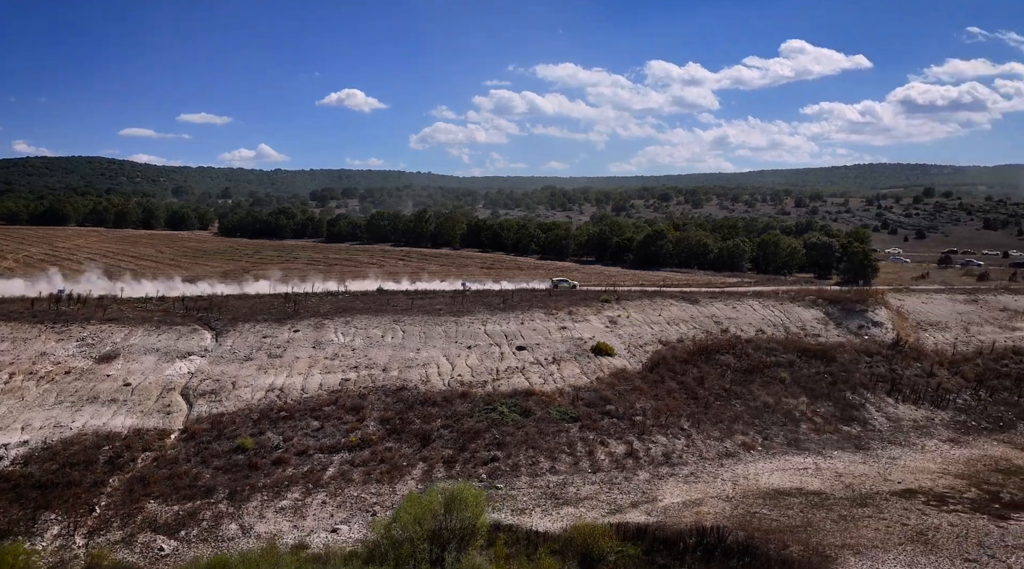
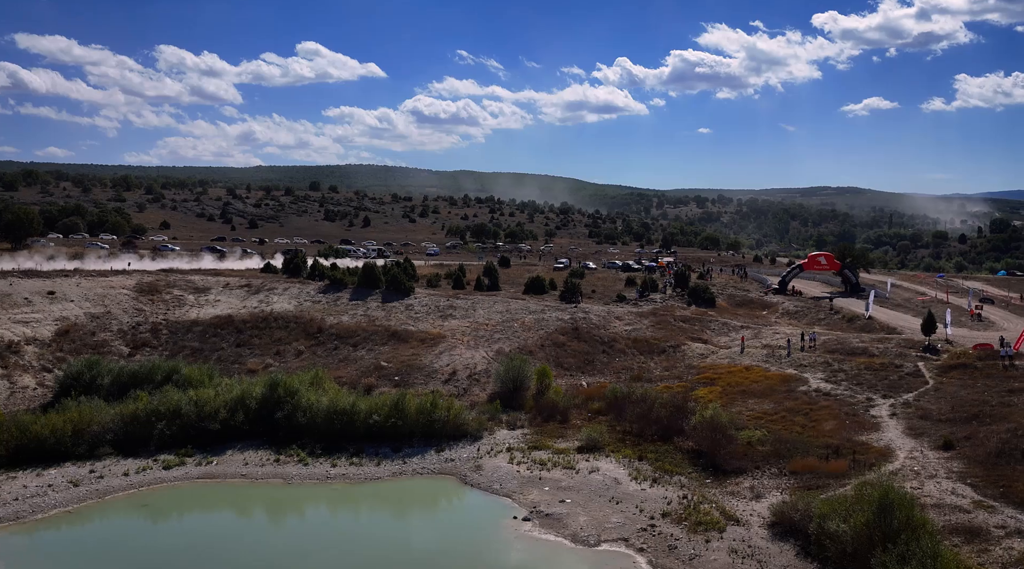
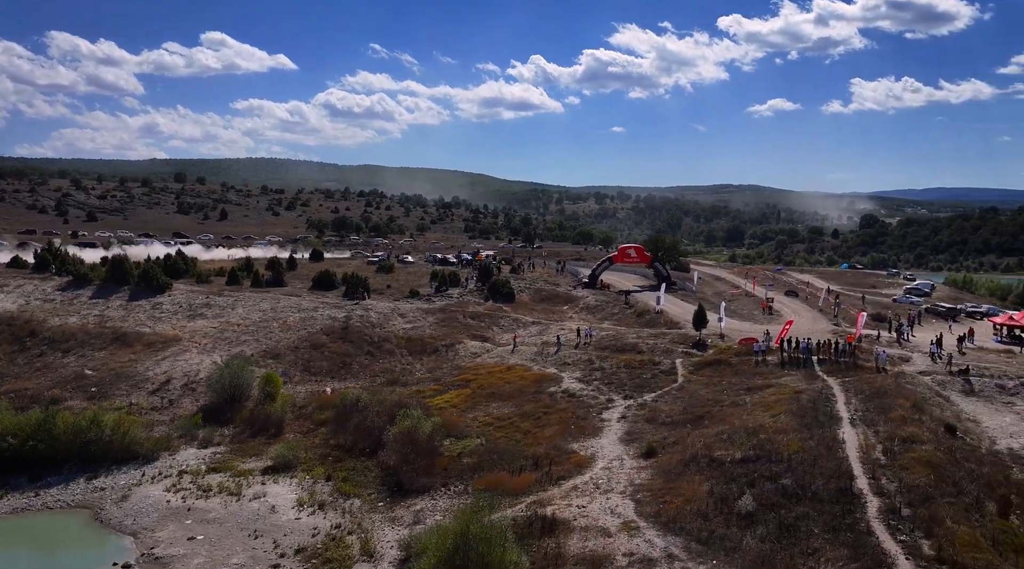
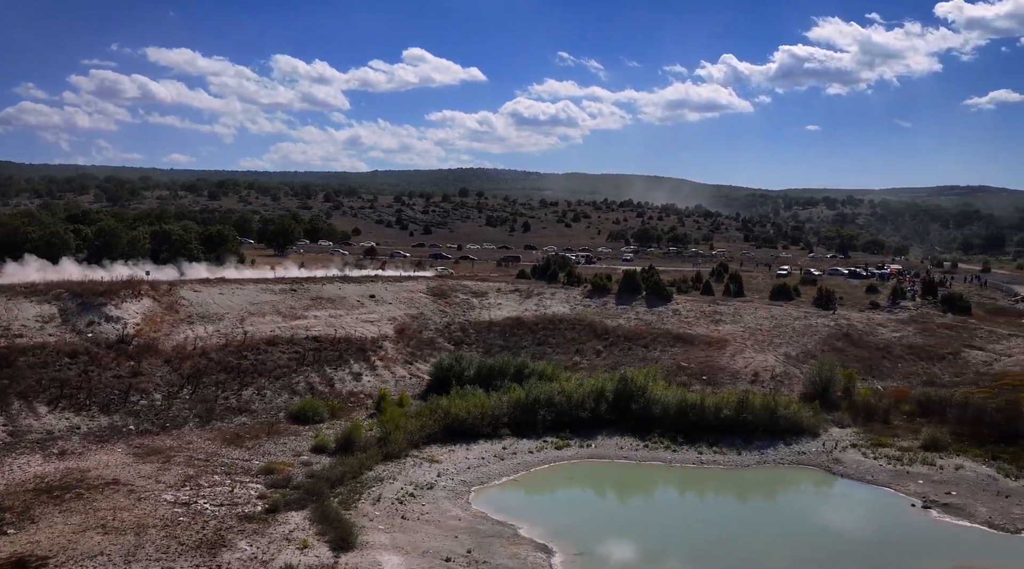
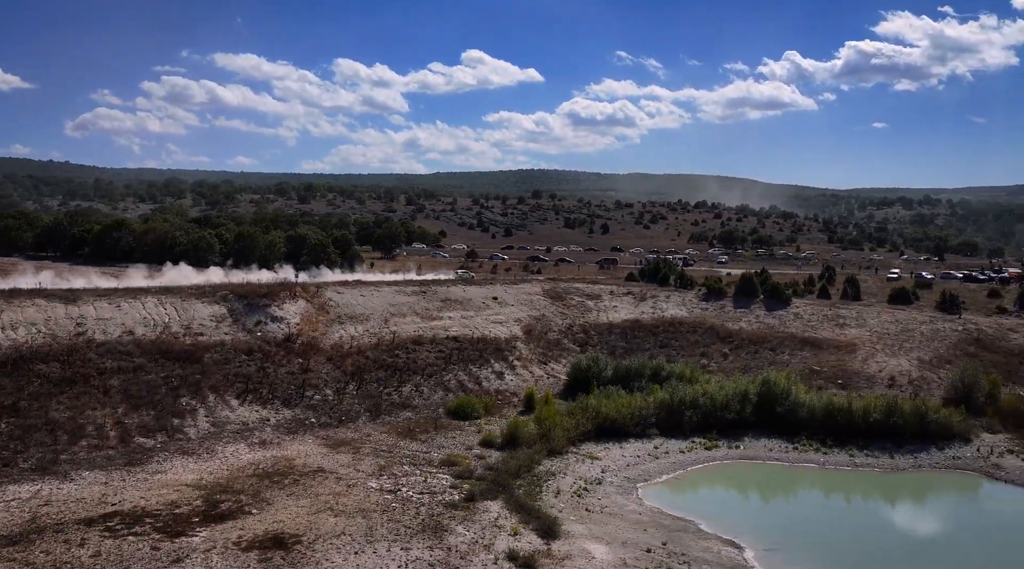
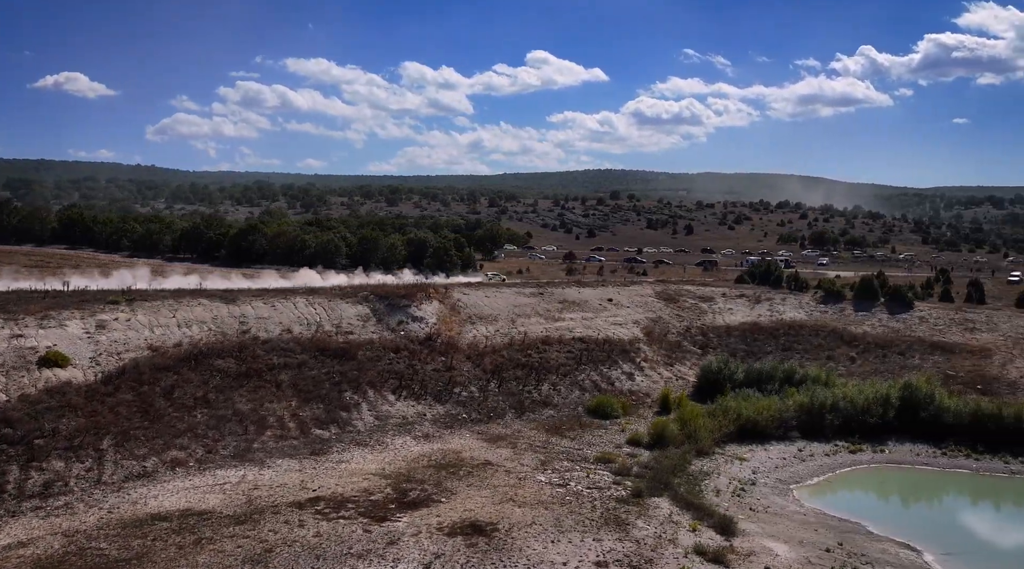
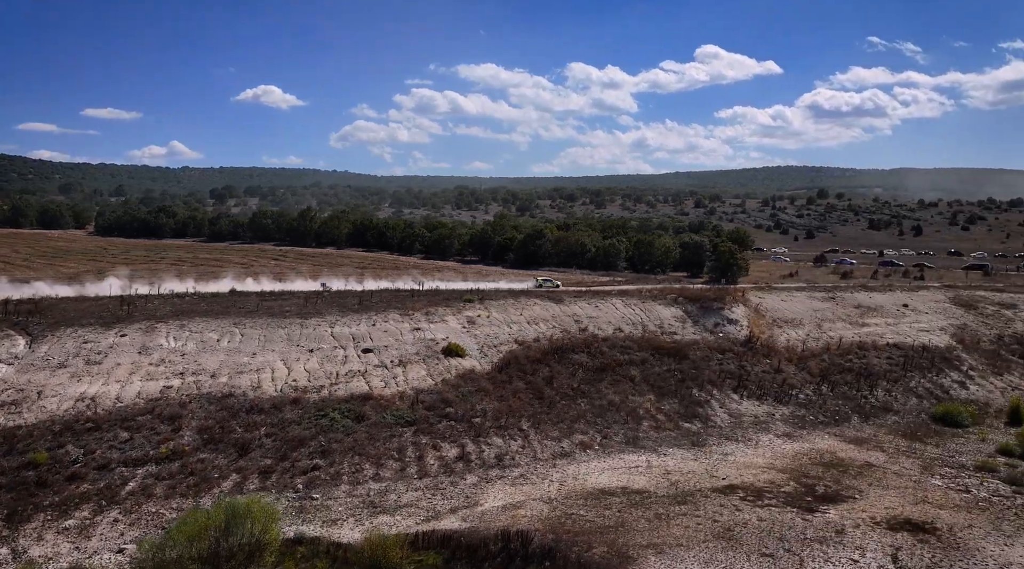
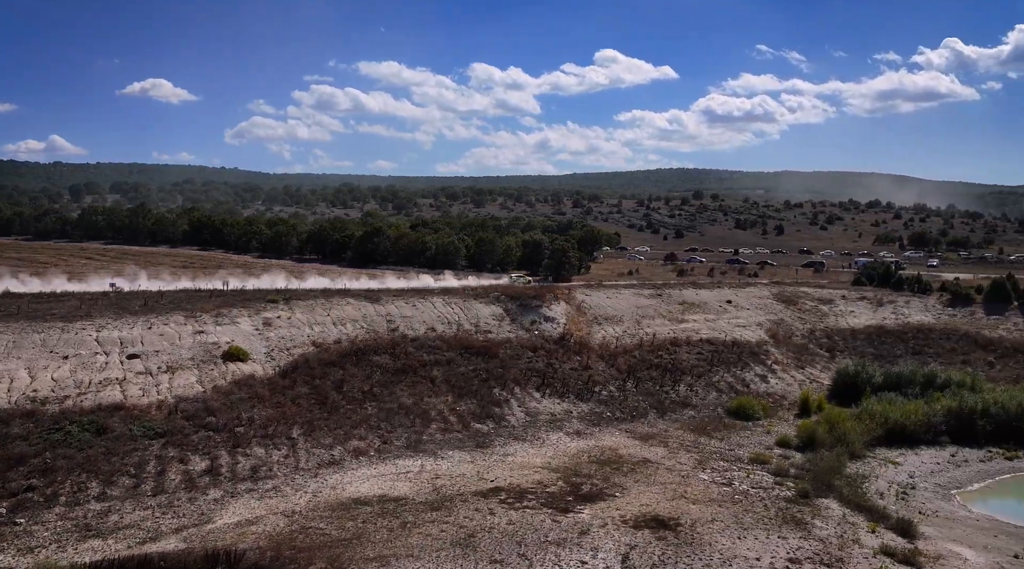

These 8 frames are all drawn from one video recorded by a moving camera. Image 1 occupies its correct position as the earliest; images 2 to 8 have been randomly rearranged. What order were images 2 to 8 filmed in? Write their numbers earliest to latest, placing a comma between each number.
7, 8, 6, 5, 4, 2, 3
